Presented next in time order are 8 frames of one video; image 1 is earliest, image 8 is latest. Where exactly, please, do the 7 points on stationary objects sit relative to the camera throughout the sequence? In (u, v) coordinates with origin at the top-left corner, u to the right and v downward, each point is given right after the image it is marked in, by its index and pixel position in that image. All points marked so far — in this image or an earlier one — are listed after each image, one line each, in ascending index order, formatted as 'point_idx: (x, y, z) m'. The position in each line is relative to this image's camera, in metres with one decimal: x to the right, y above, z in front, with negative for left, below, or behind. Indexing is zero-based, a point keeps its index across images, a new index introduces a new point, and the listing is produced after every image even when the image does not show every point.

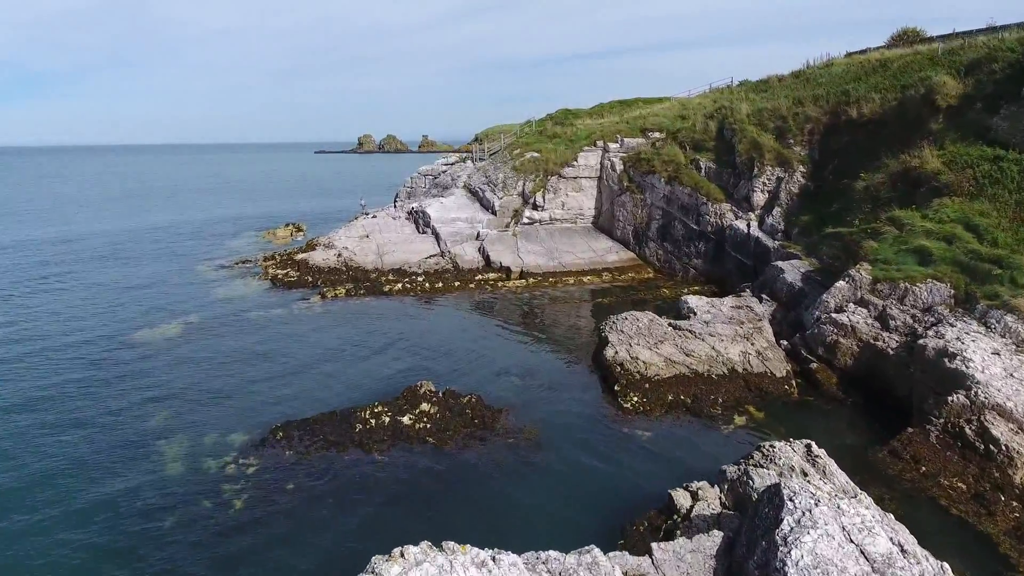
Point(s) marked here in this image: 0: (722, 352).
0: (+4.7, -1.5, +16.8) m
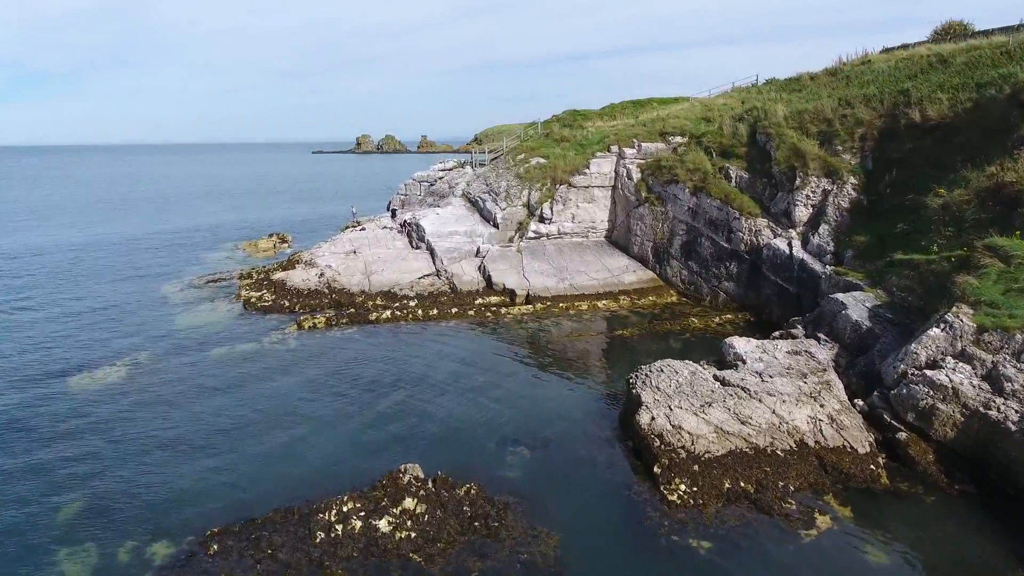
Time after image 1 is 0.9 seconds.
0: (+4.9, -2.4, +13.3) m
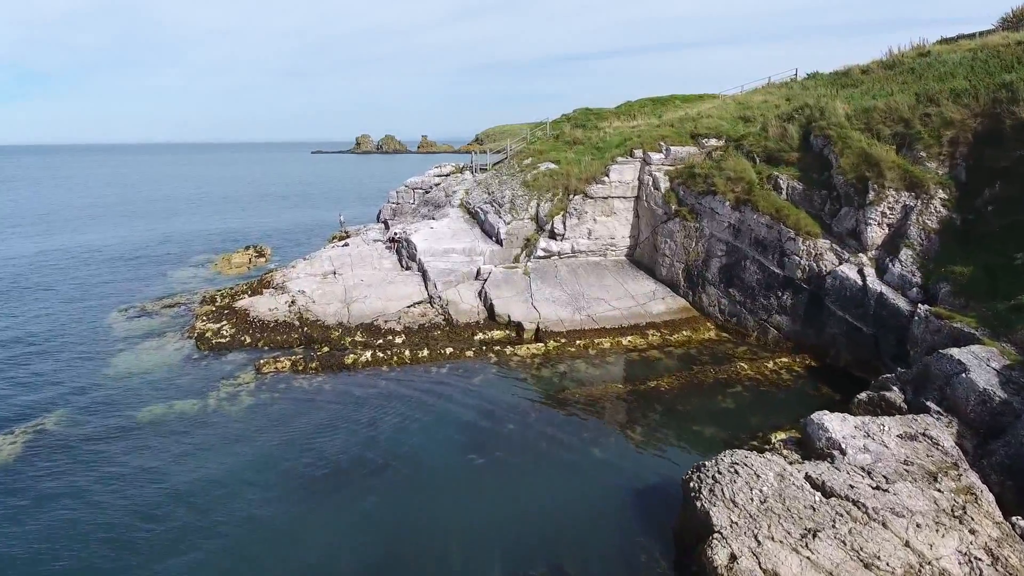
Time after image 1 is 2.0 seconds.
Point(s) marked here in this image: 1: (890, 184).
0: (+5.1, -3.3, +9.0) m
1: (+9.4, +2.6, +18.5) m
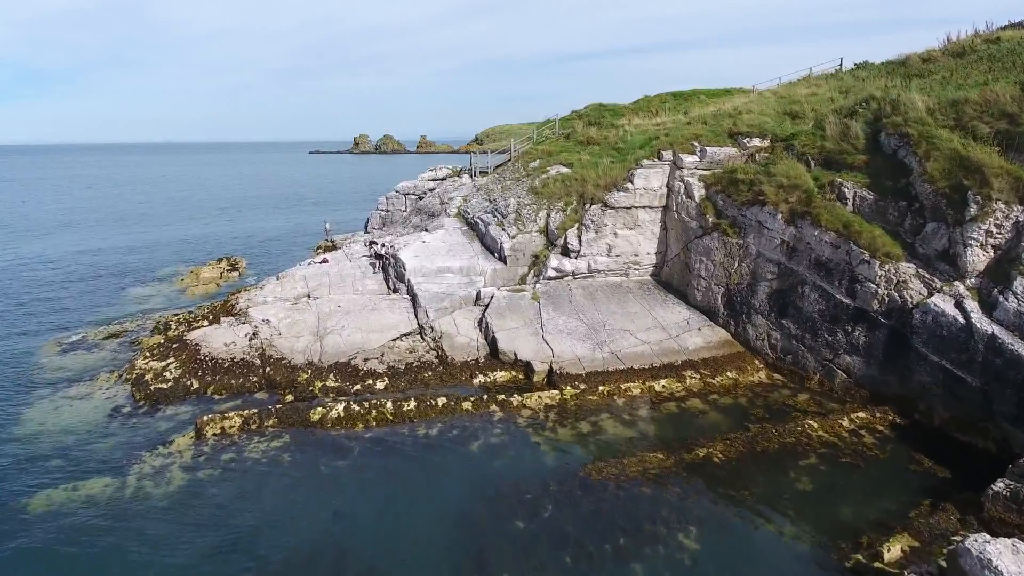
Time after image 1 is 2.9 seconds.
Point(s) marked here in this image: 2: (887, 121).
0: (+5.2, -4.1, +5.2) m
1: (+9.6, +1.8, +14.7) m
2: (+9.2, +4.1, +18.2) m
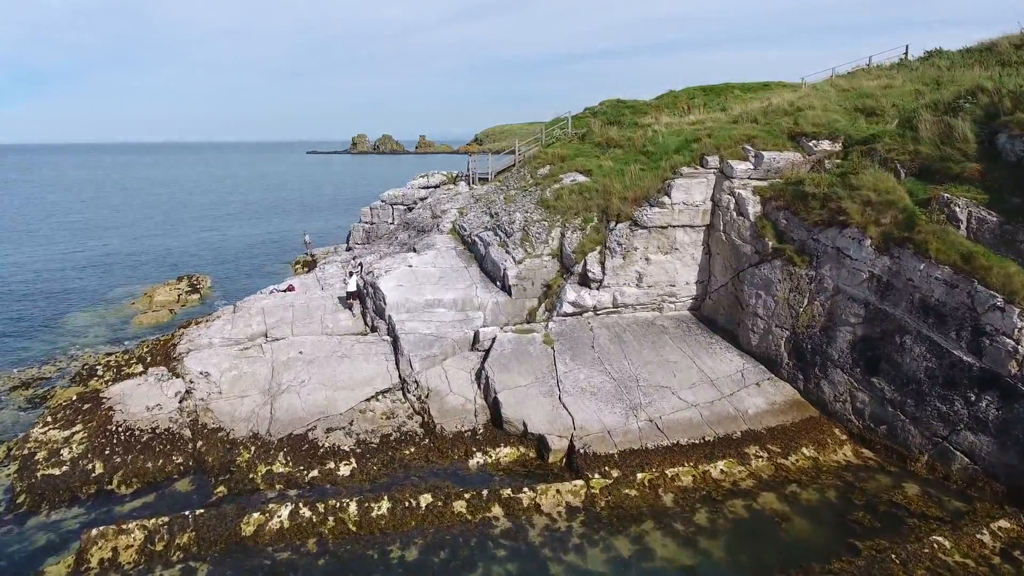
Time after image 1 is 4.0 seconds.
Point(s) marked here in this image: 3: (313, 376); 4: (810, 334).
0: (+5.4, -5.0, +1.0) m
1: (+9.7, +0.9, +10.5) m
2: (+9.3, +3.2, +14.0) m
3: (-4.1, -1.8, +15.2) m
4: (+6.0, -0.9, +15.0) m
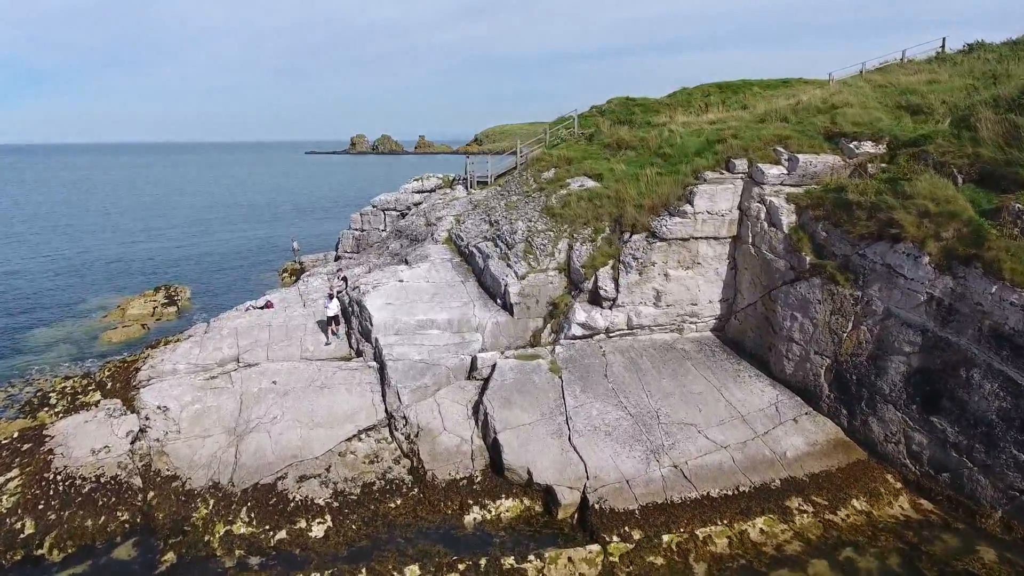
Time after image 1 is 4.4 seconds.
0: (+5.4, -5.4, -0.9) m
1: (+9.8, +0.5, +8.6) m
2: (+9.4, +2.8, +12.1) m
3: (-4.0, -2.2, +13.3) m
4: (+6.1, -1.3, +13.1) m
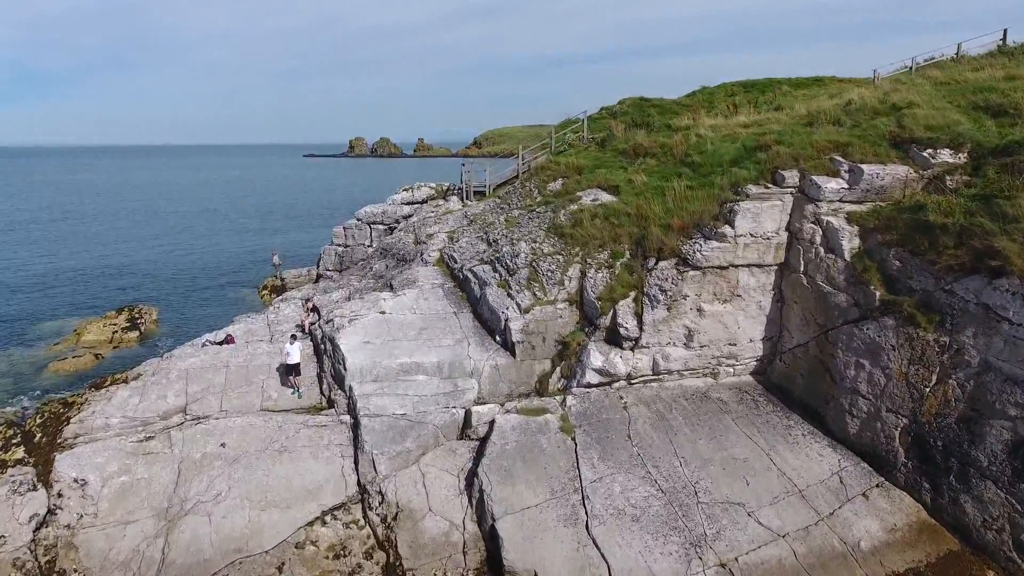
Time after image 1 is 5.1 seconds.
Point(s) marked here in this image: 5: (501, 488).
0: (+5.5, -6.0, -3.5) m
1: (+9.8, -0.1, +6.0) m
2: (+9.4, +2.2, +9.5) m
3: (-4.0, -2.9, +10.7) m
4: (+6.1, -1.9, +10.5) m
5: (-0.1, -2.8, +10.3) m
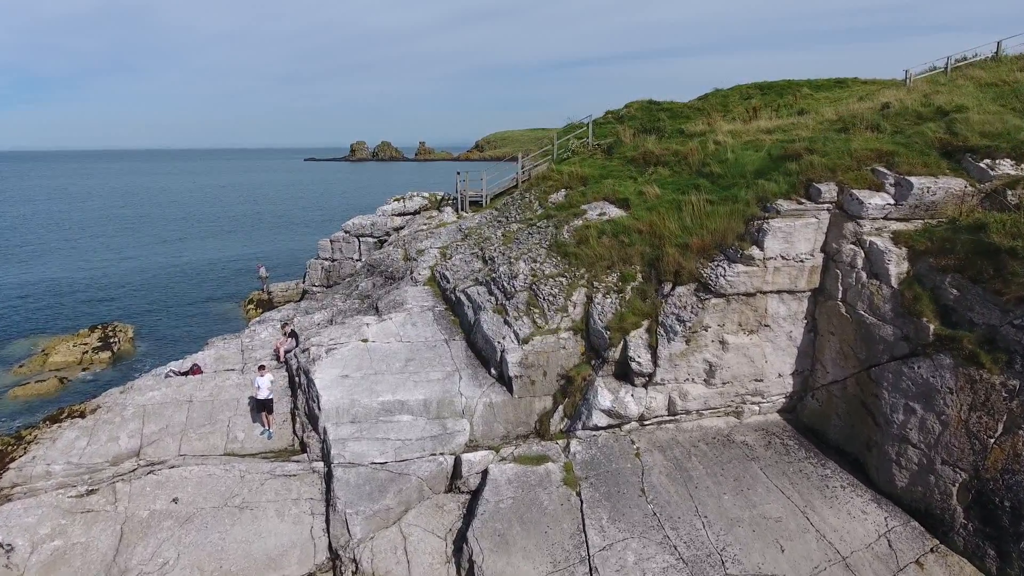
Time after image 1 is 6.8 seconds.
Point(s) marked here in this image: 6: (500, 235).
0: (+5.4, -6.3, -5.1) m
1: (+9.7, -0.5, +4.4) m
2: (+9.3, +1.7, +7.9) m
3: (-4.1, -3.3, +9.1) m
4: (+6.0, -2.4, +9.0) m
5: (-0.2, -3.2, +8.8) m
6: (-0.3, +1.1, +15.2) m
